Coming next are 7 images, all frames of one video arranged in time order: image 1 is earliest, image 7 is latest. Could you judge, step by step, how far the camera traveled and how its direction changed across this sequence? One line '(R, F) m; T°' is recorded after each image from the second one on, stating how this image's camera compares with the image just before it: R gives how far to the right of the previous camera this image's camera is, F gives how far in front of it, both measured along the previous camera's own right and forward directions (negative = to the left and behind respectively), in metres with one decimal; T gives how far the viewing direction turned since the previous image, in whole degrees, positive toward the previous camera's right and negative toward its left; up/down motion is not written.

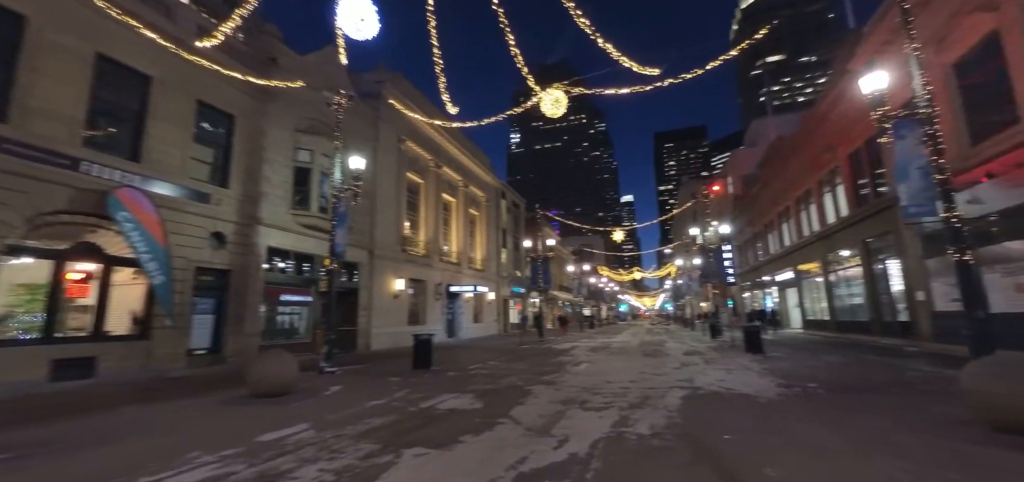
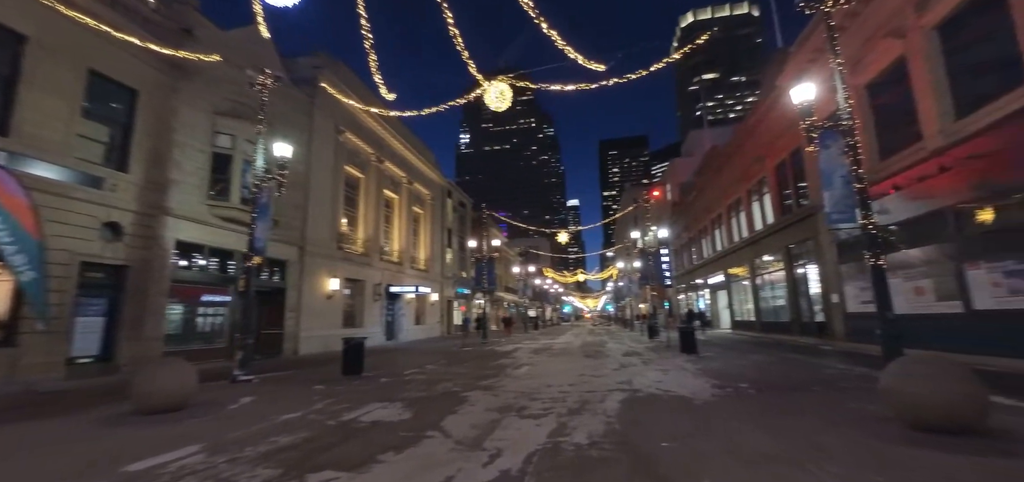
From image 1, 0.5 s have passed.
(+0.2, +0.4) m; +7°
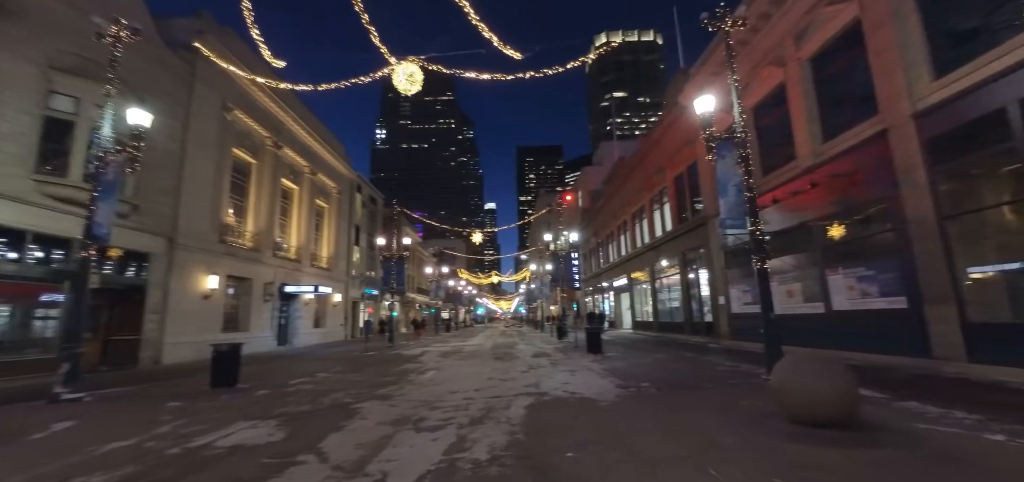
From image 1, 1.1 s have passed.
(+0.2, +0.5) m; +11°
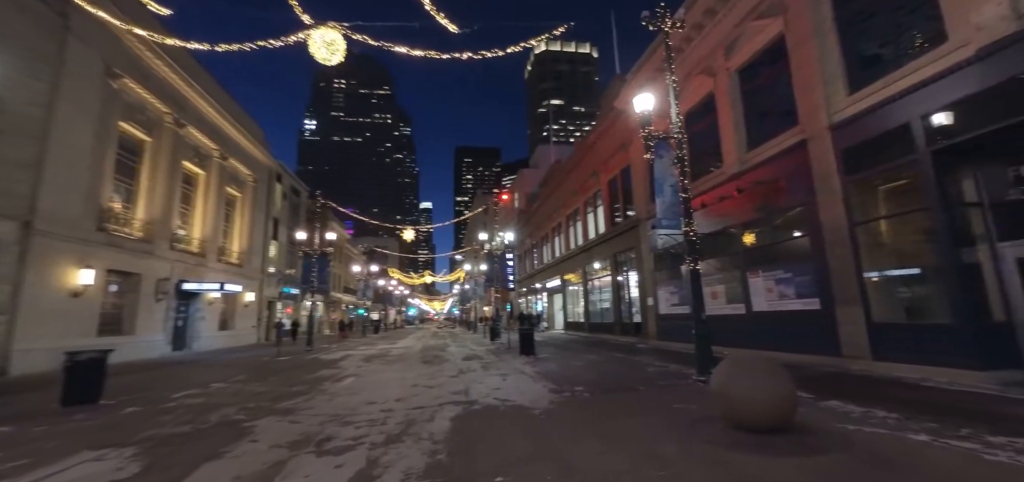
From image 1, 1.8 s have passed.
(+0.1, +0.7) m; +9°
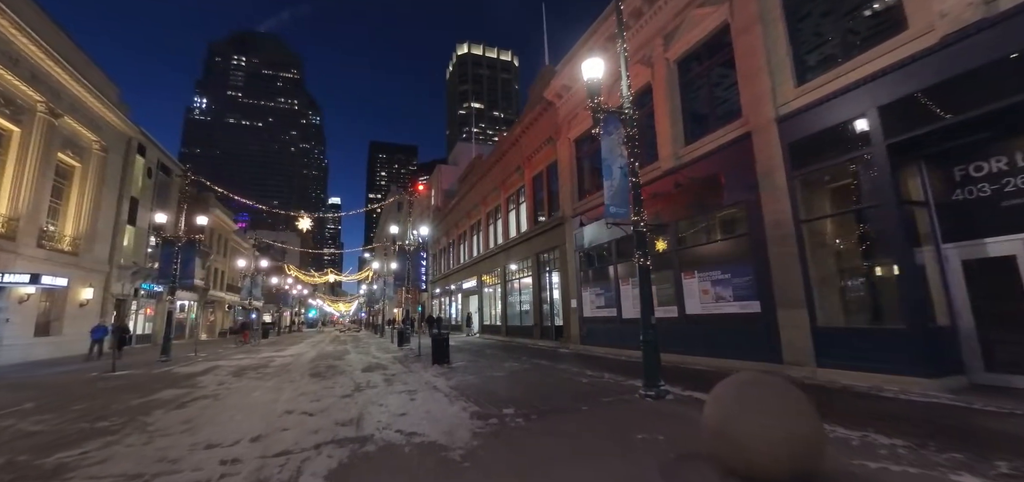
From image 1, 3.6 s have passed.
(0.0, +1.9) m; +11°
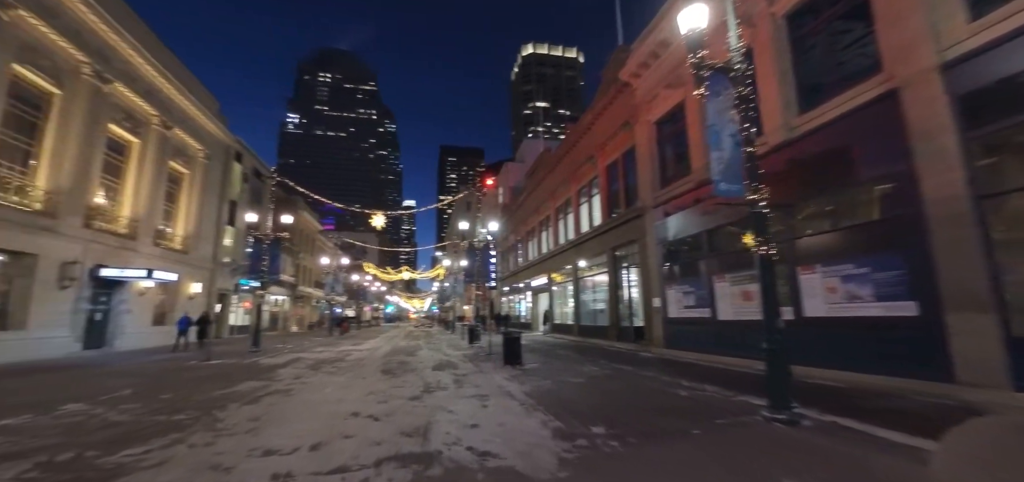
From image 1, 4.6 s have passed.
(-0.3, +1.1) m; -9°
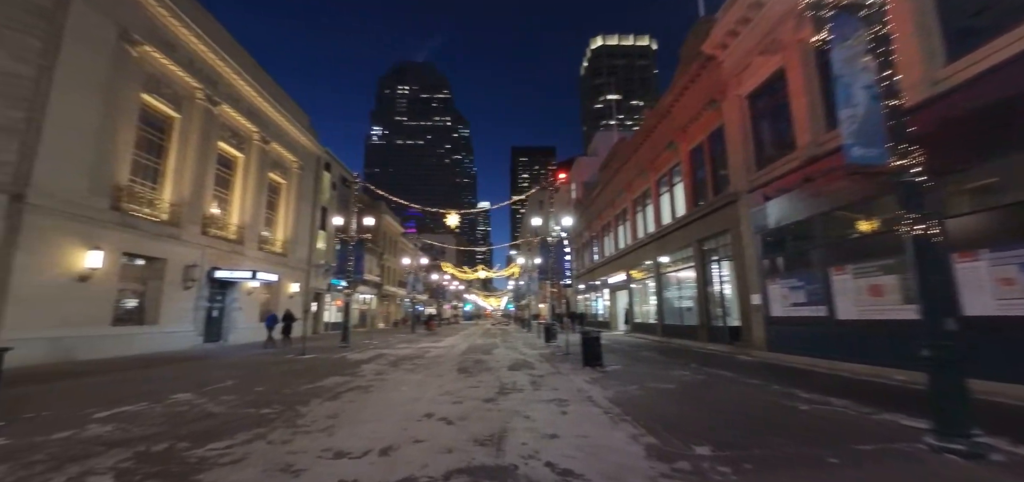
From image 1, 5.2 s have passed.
(-0.1, +0.7) m; -10°
